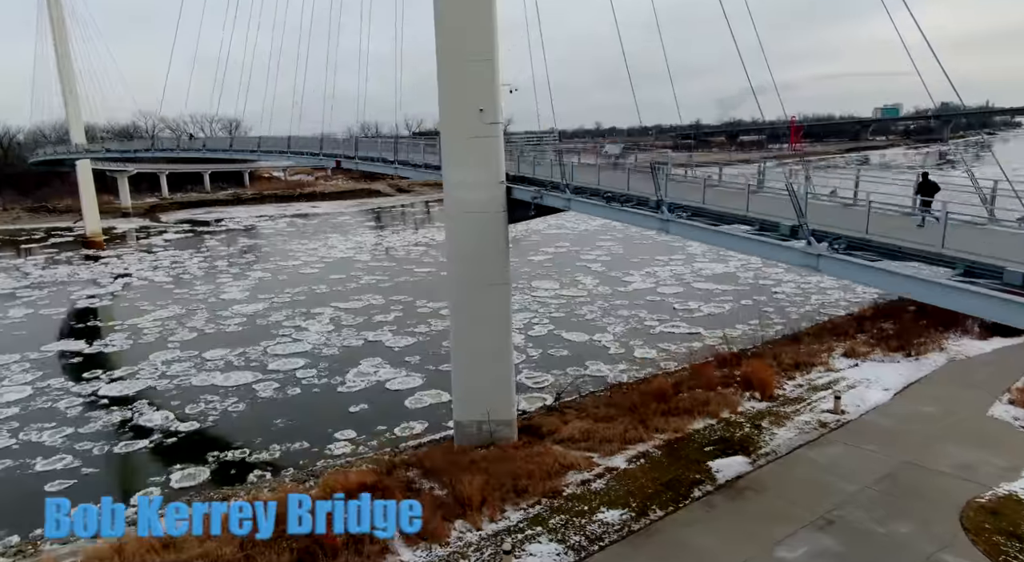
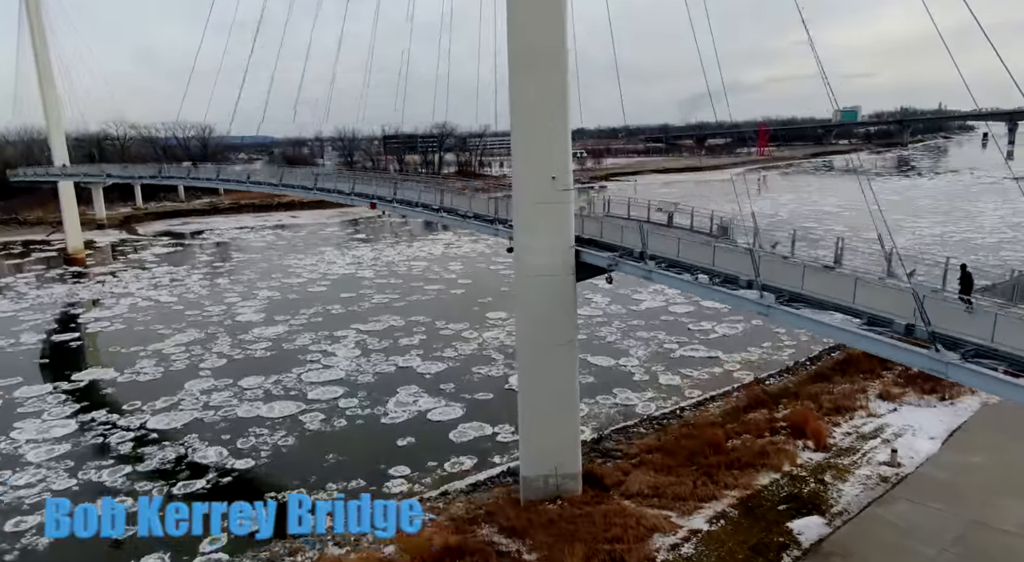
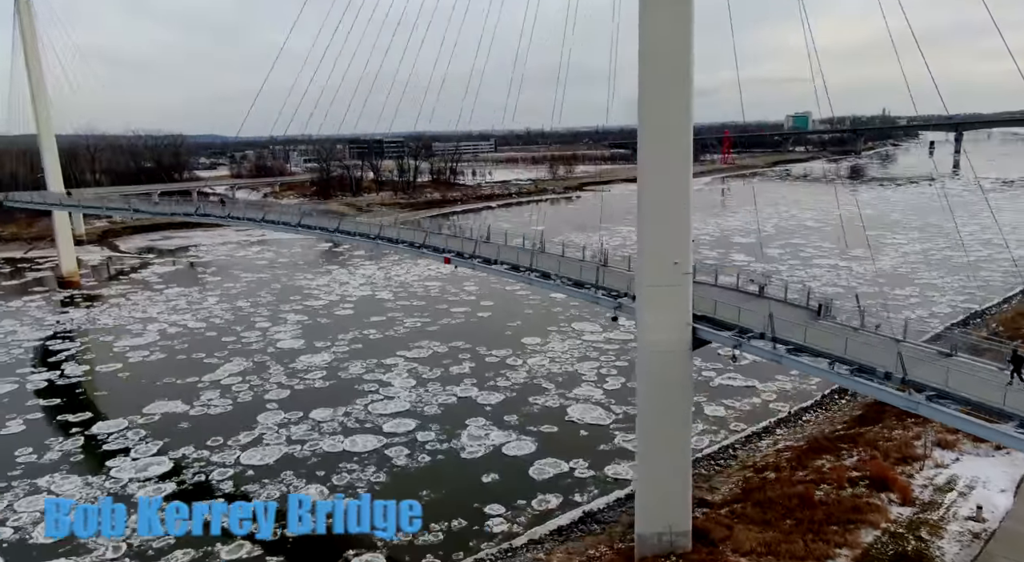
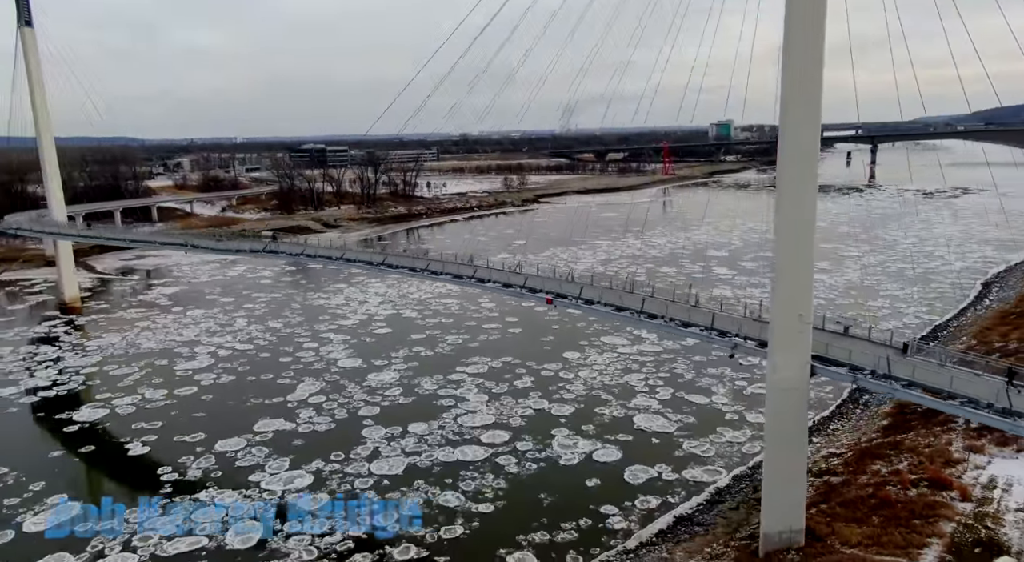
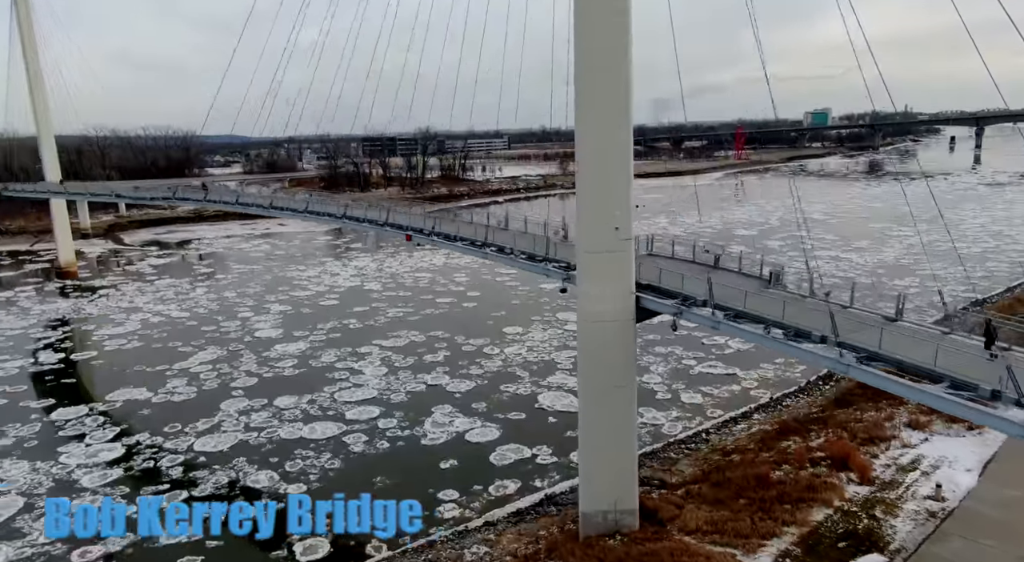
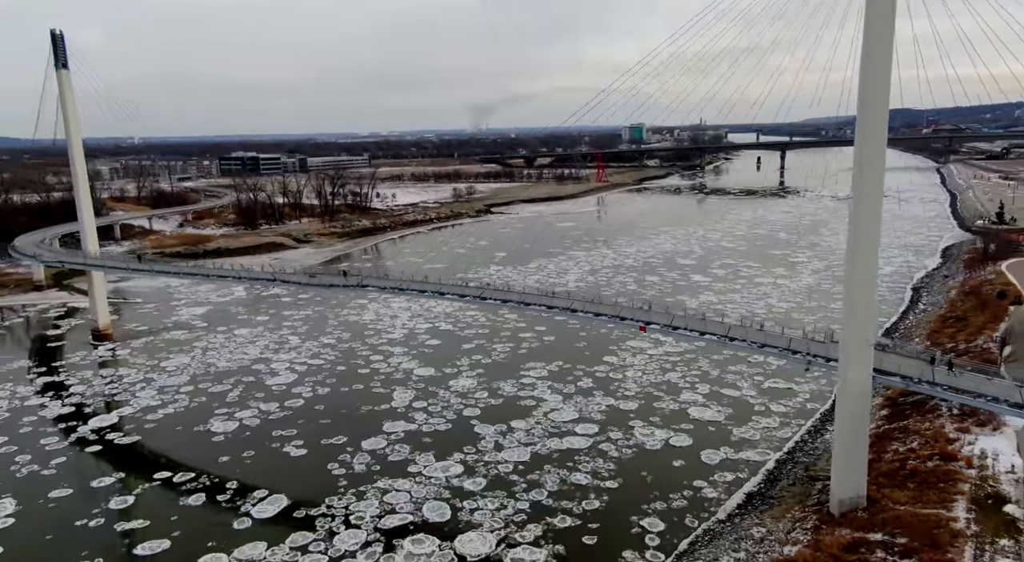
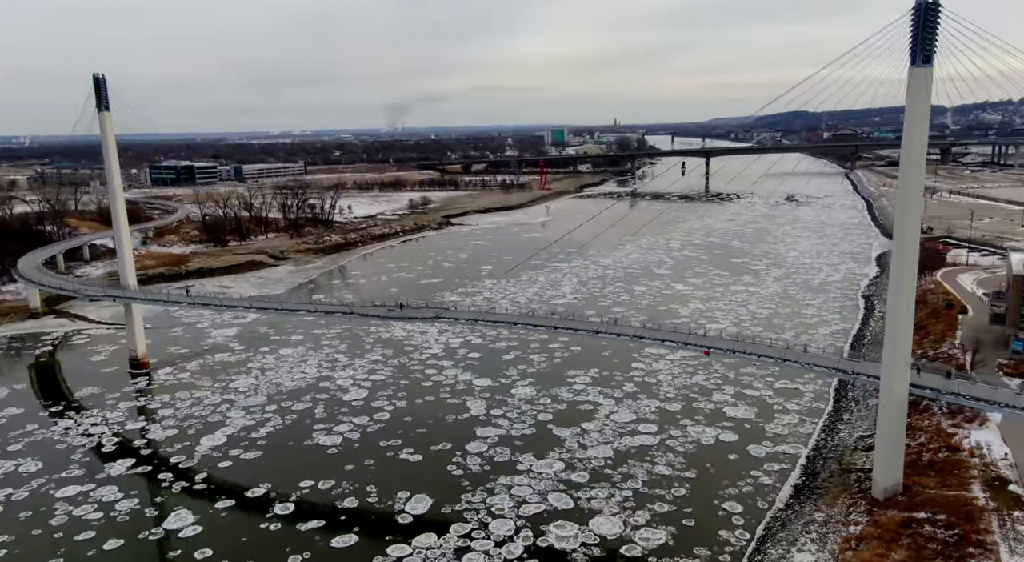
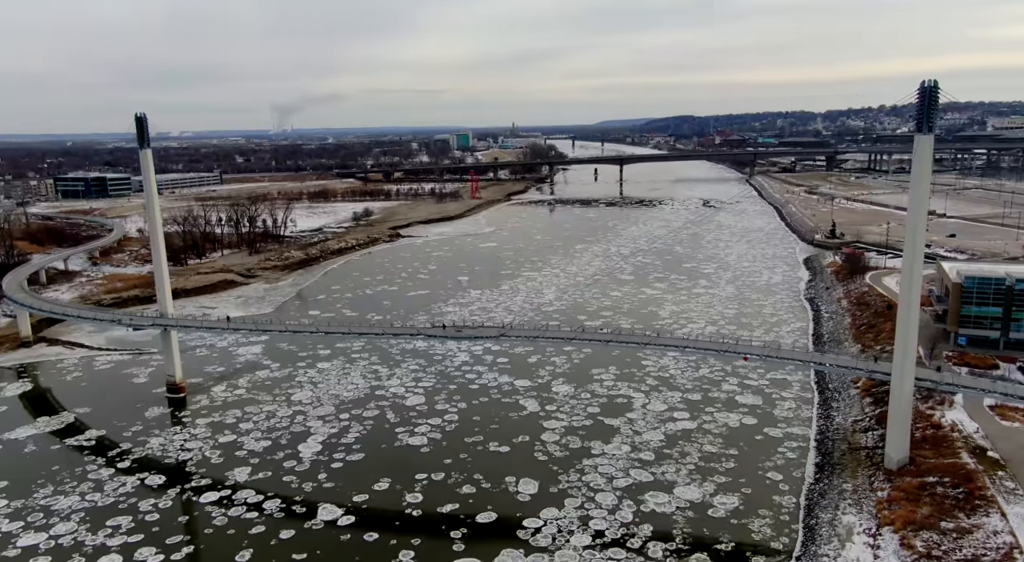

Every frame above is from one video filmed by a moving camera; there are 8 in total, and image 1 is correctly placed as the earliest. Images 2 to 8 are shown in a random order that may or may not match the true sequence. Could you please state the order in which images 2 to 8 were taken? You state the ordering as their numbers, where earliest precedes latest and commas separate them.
2, 5, 3, 4, 6, 7, 8
